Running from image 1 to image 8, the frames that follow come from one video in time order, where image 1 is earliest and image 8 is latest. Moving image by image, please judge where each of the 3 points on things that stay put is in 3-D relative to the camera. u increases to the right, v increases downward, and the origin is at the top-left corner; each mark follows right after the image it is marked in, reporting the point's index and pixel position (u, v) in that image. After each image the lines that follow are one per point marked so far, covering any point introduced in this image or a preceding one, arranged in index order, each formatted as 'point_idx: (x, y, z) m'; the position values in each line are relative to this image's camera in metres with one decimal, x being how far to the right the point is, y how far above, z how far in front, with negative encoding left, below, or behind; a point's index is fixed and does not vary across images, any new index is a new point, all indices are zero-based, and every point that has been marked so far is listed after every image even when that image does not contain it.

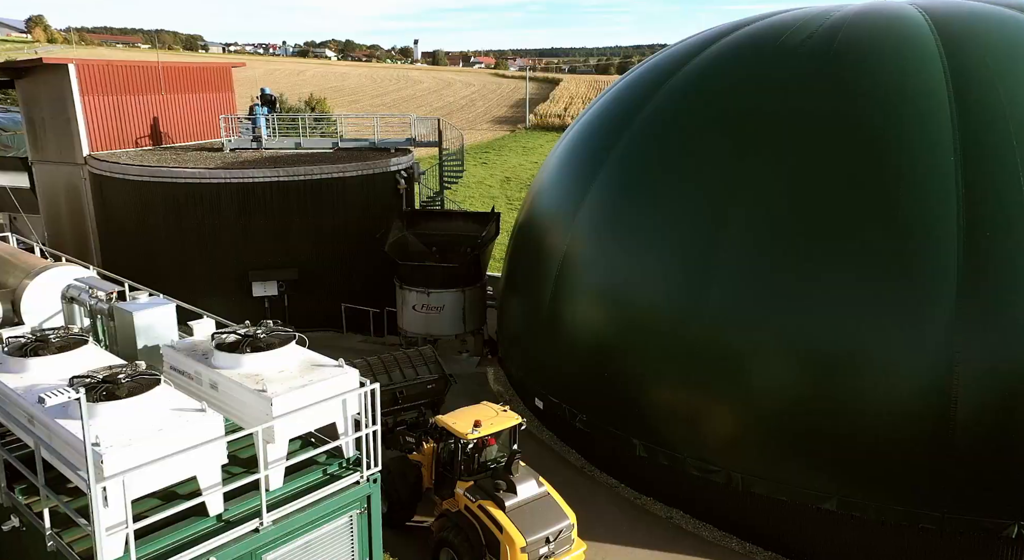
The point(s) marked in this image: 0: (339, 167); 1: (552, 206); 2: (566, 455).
0: (-3.9, +2.6, +16.3) m
1: (+0.7, +1.5, +13.0) m
2: (+0.9, -3.1, +12.8) m
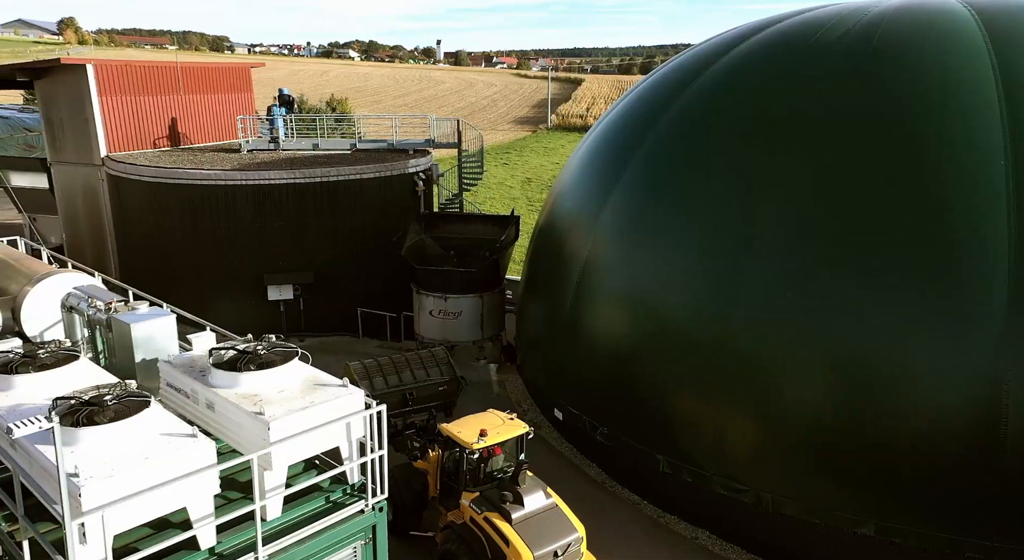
0: (-3.4, +2.5, +16.0) m
1: (+1.1, +1.4, +12.5) m
2: (+1.2, -3.2, +12.3) m
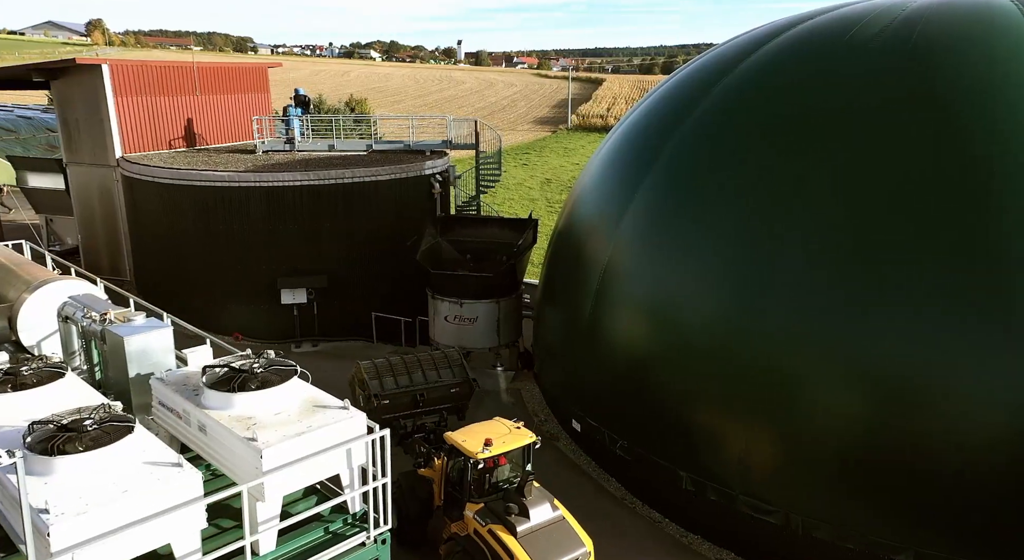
0: (-3.0, +2.4, +15.7) m
1: (+1.4, +1.3, +12.1) m
2: (+1.5, -3.4, +11.9) m
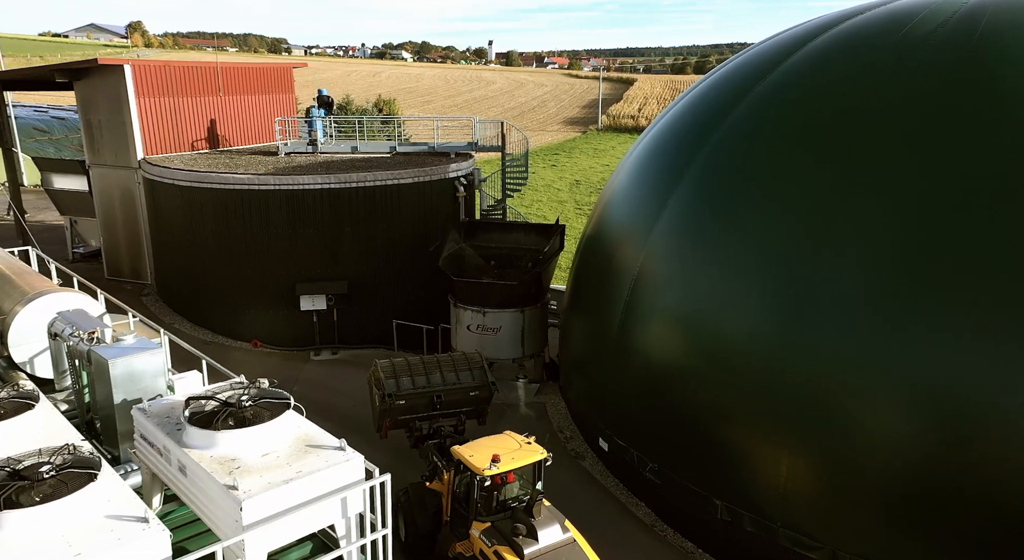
0: (-2.5, +2.3, +15.2) m
1: (+1.8, +1.1, +11.5) m
2: (+1.9, -3.5, +11.2) m
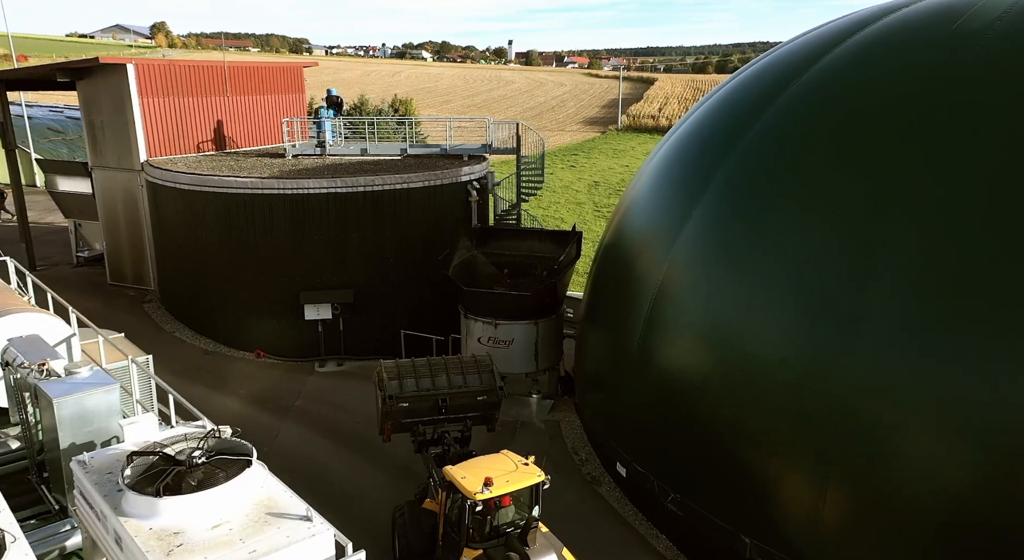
0: (-2.2, +2.1, +14.5) m
1: (+2.0, +0.9, +10.7) m
2: (+2.0, -3.7, +10.4) m
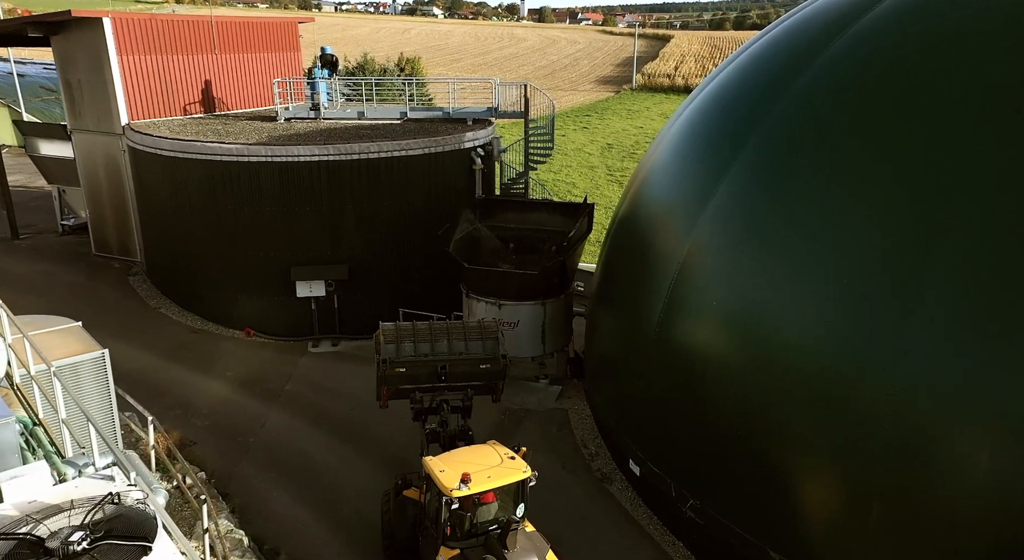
0: (-2.0, +2.5, +13.4) m
1: (+2.0, +1.1, +9.5) m
2: (+2.1, -3.5, +9.5) m
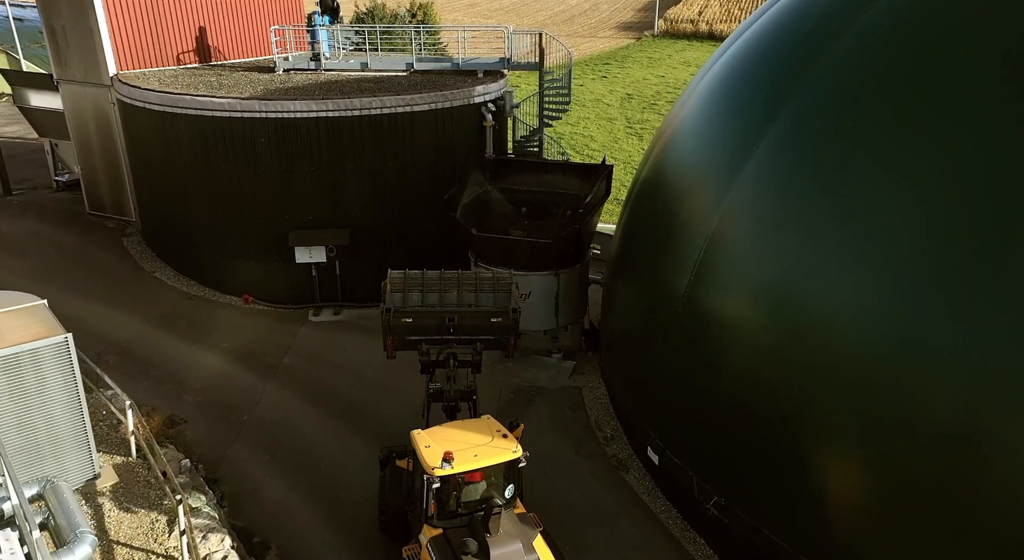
0: (-1.8, +3.1, +12.4) m
1: (+2.2, +1.4, +8.5) m
2: (+2.2, -3.2, +8.9) m
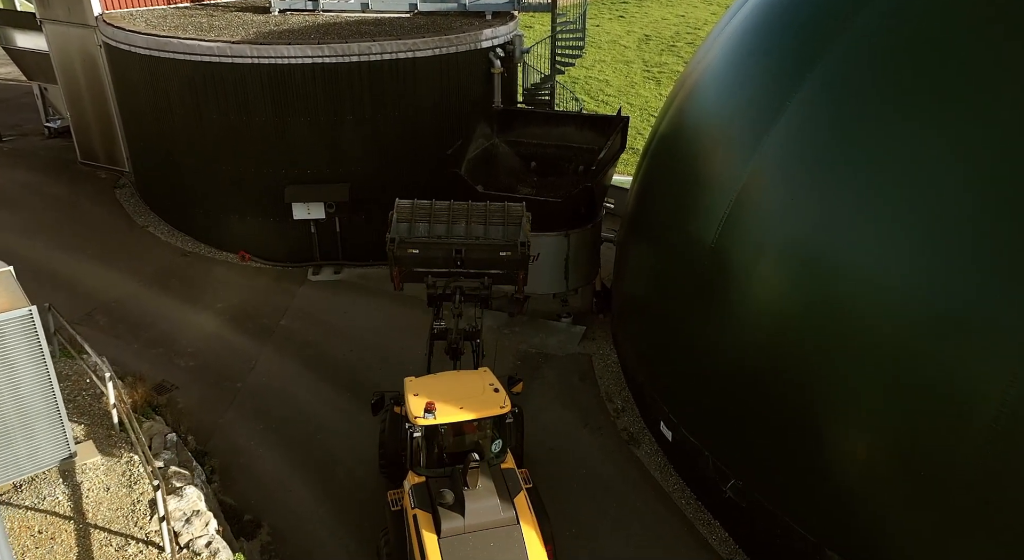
0: (-1.6, +3.8, +11.5) m
1: (+2.3, +1.7, +7.7) m
2: (+2.2, -2.8, +8.4) m
